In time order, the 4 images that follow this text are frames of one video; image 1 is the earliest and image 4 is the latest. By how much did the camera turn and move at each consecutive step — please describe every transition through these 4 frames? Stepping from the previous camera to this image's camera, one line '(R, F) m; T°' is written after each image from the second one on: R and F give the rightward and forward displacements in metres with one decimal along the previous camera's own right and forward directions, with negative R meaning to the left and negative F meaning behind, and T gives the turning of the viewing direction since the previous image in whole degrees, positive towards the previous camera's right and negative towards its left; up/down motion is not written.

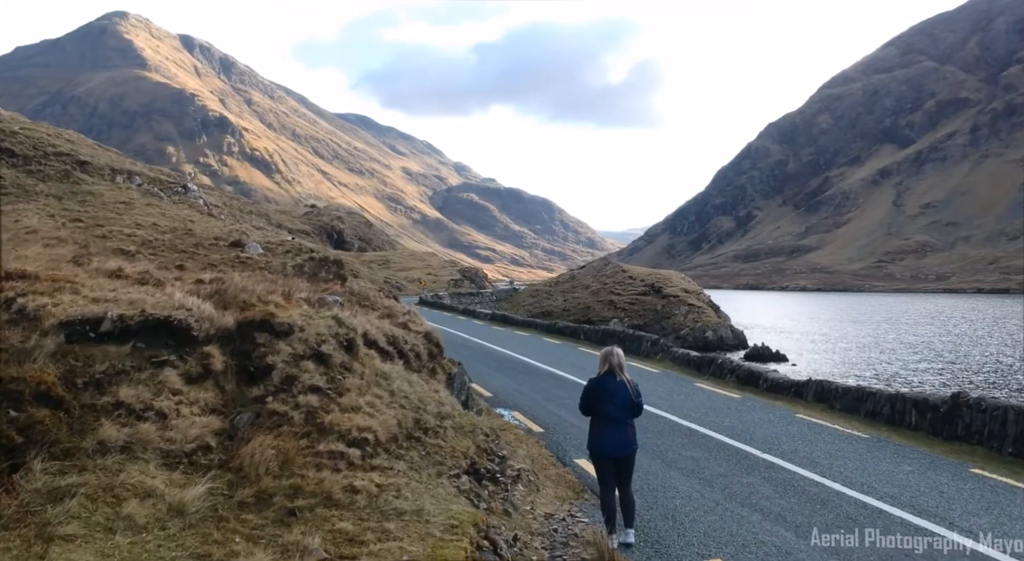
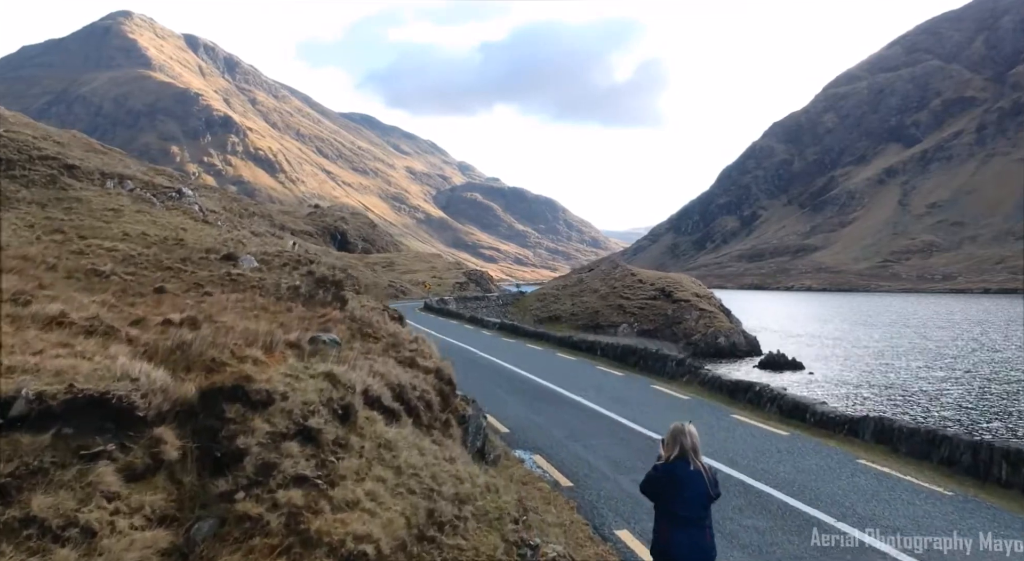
(-0.2, +1.3) m; 0°
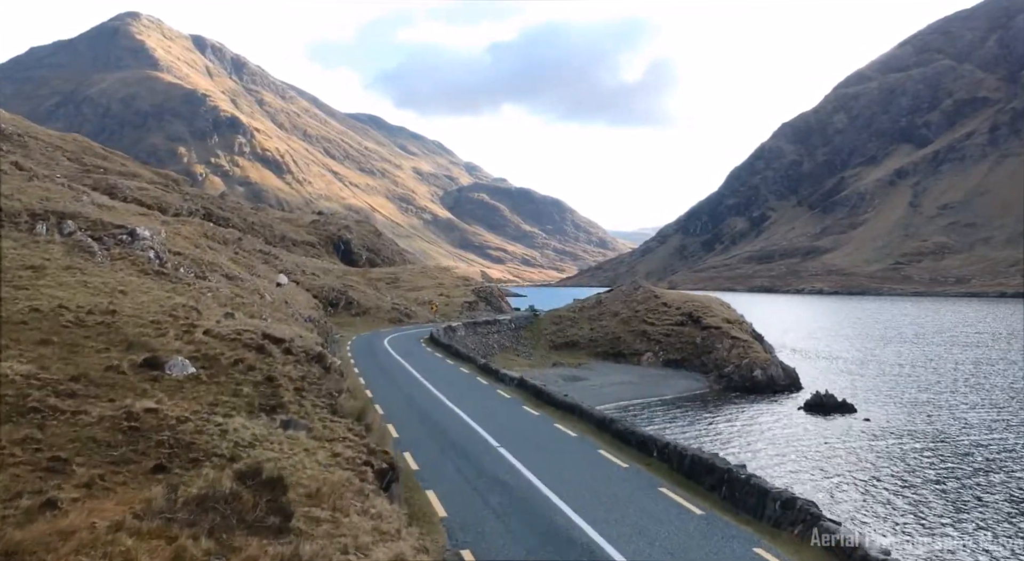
(-0.5, +4.7) m; -1°
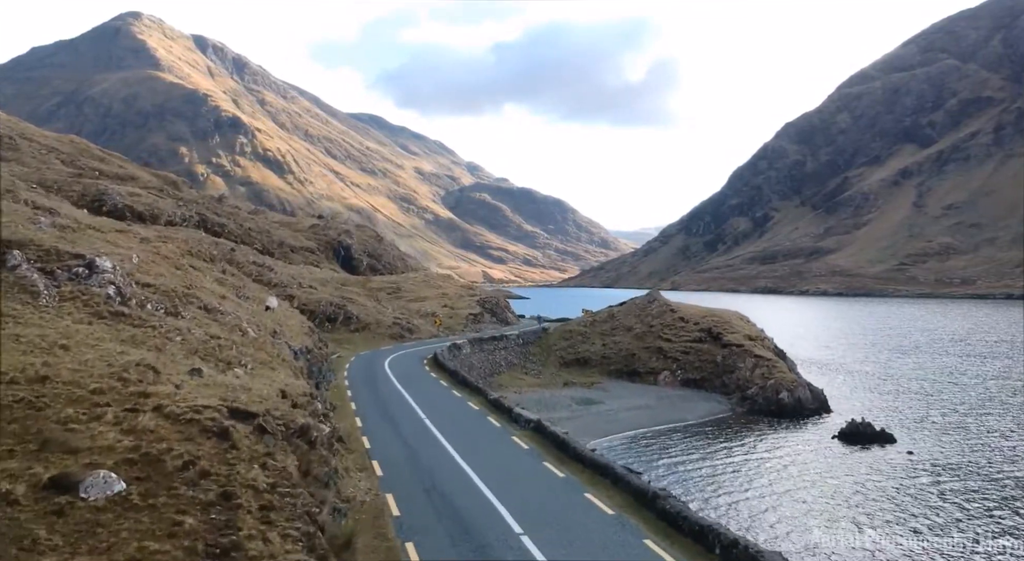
(-0.5, +3.1) m; 0°
